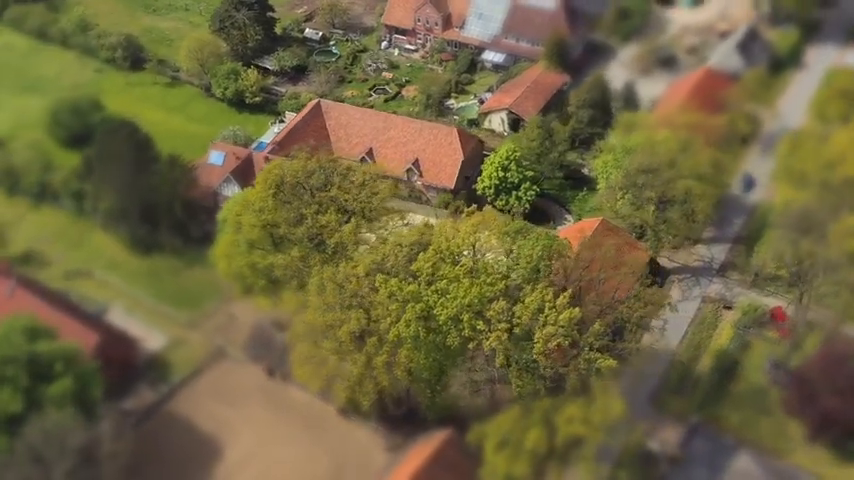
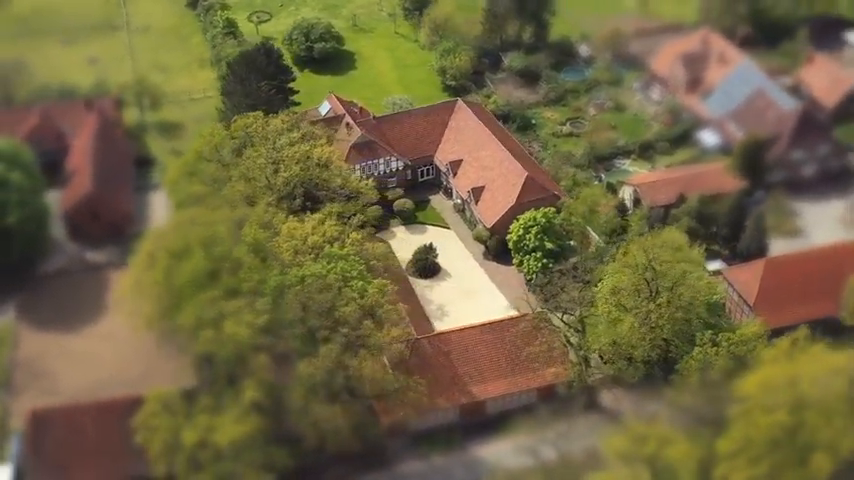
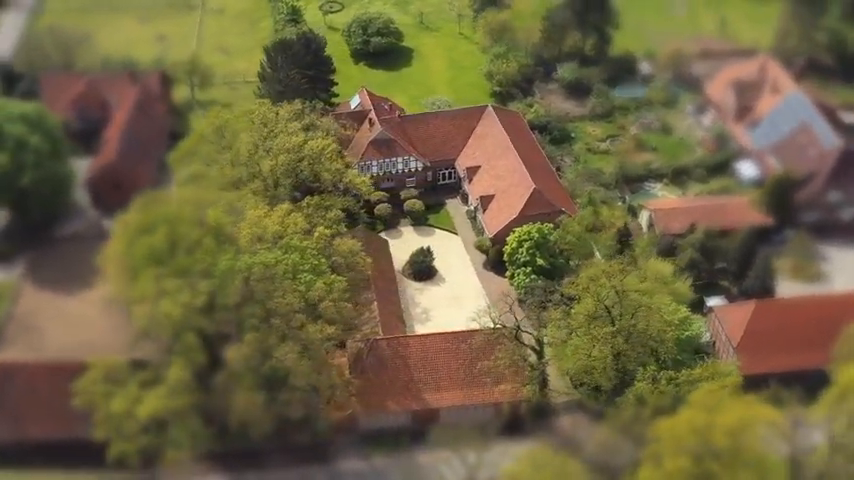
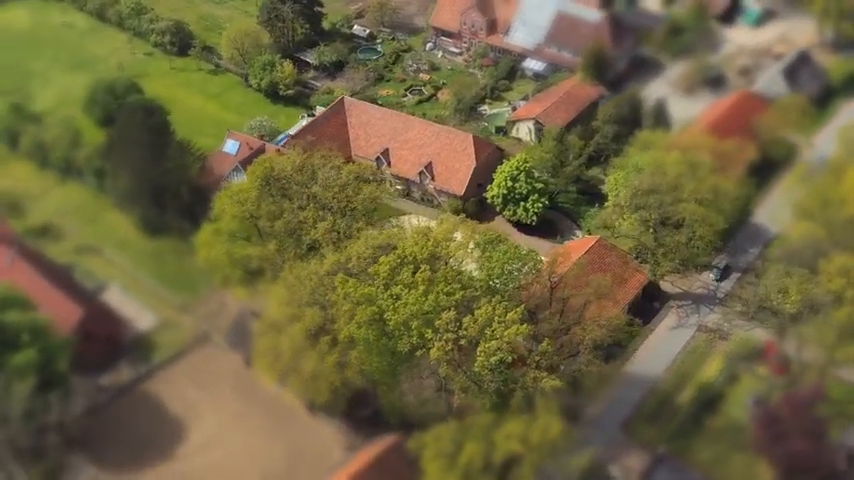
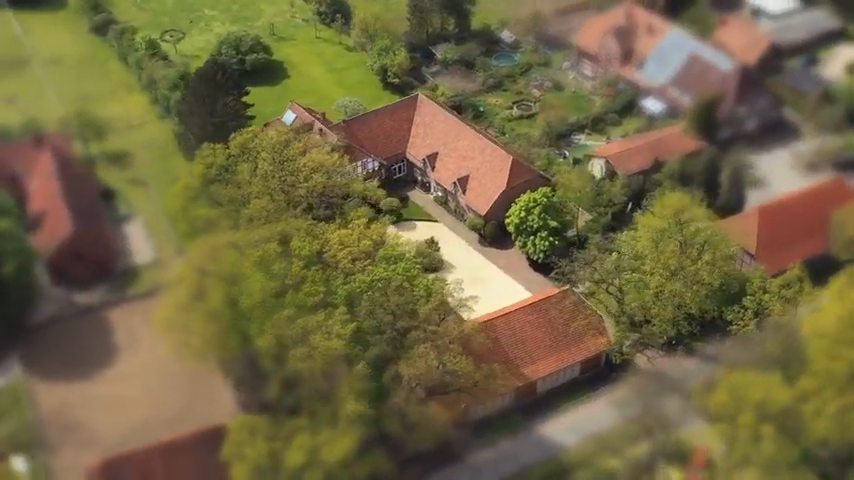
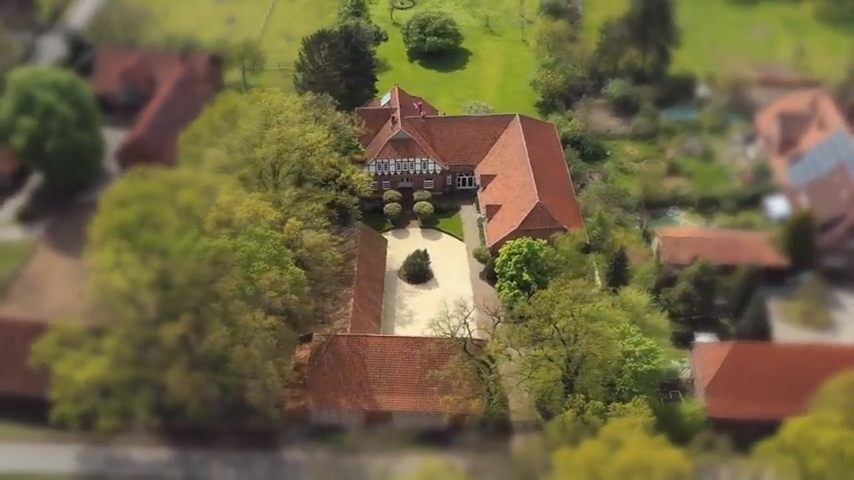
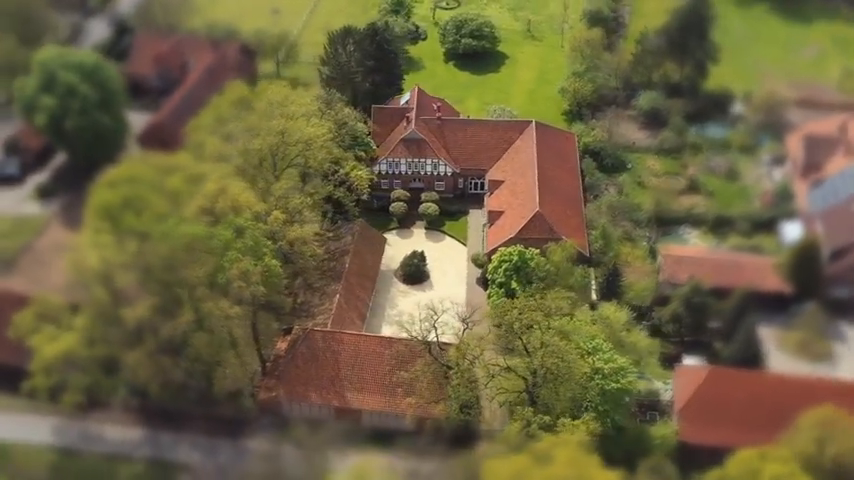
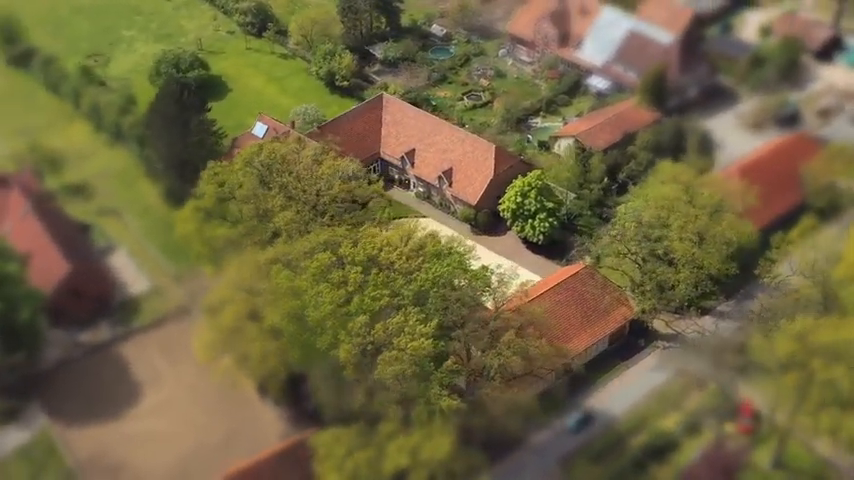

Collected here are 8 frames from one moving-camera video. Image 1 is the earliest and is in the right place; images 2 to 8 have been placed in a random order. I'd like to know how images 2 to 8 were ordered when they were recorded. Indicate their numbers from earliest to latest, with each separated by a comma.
4, 8, 5, 2, 3, 6, 7
